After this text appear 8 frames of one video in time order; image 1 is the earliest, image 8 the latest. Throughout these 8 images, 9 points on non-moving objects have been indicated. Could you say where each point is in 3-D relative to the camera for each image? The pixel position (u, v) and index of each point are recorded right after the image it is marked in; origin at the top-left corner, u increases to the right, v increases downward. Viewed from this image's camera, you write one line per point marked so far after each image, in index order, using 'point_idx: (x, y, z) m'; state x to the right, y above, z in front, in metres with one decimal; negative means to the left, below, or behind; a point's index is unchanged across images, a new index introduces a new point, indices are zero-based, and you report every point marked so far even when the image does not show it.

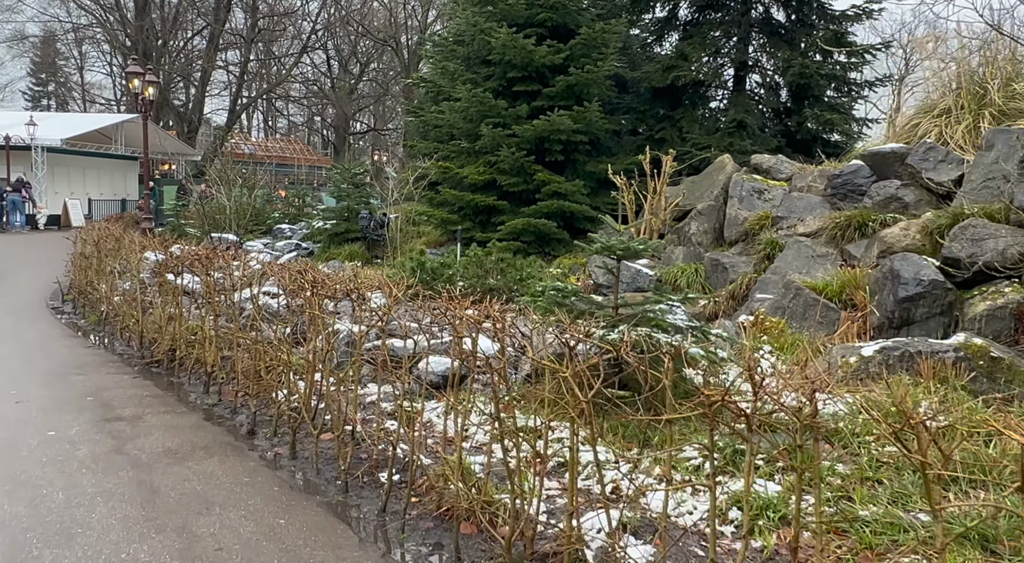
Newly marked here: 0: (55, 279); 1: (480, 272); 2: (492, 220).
0: (-7.4, 0.0, +12.7) m
1: (-0.4, +0.1, +9.6) m
2: (-0.3, +1.0, +12.5) m
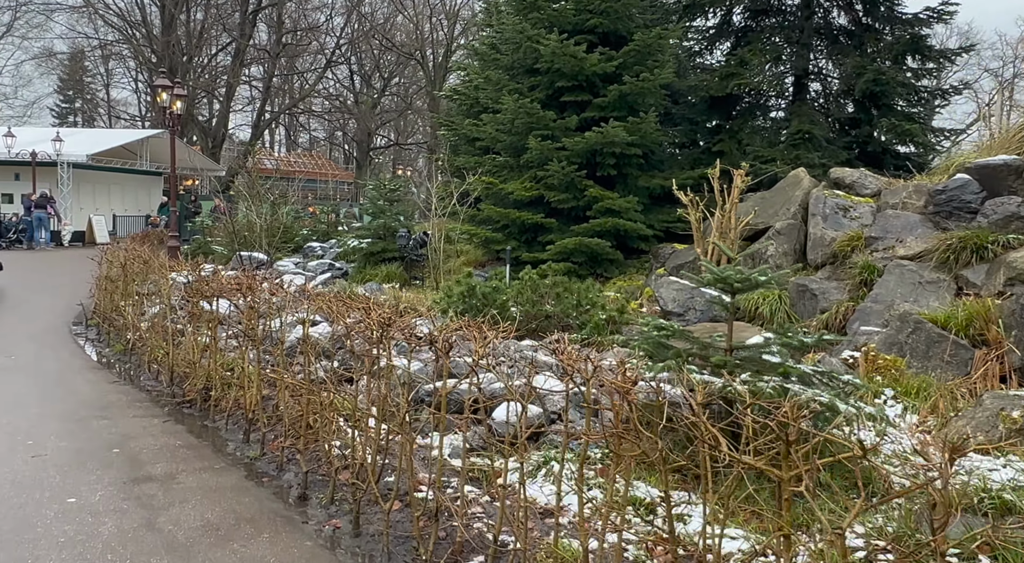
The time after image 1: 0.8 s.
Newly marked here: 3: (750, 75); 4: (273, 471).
0: (-6.7, -0.3, +12.0) m
1: (+0.3, -0.2, +8.8) m
2: (+0.4, +0.6, +11.8) m
3: (+3.6, +3.1, +11.8) m
4: (-1.5, -1.2, +5.0) m
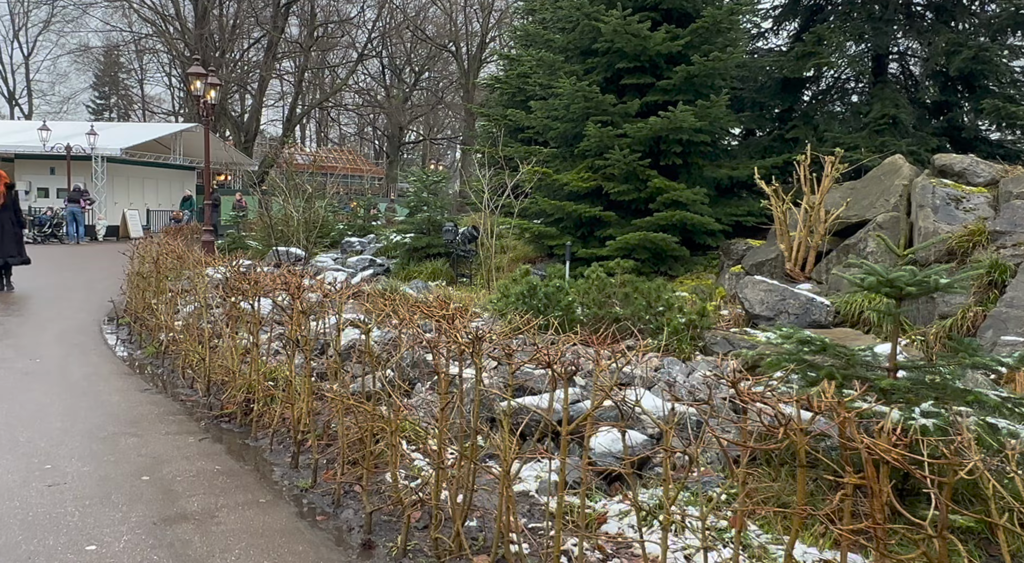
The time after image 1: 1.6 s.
0: (-5.9, -0.3, +11.4) m
1: (+0.9, -0.2, +8.0) m
2: (+1.2, +0.7, +10.9) m
3: (+4.4, +3.2, +10.8) m
4: (-1.0, -1.2, +4.2) m
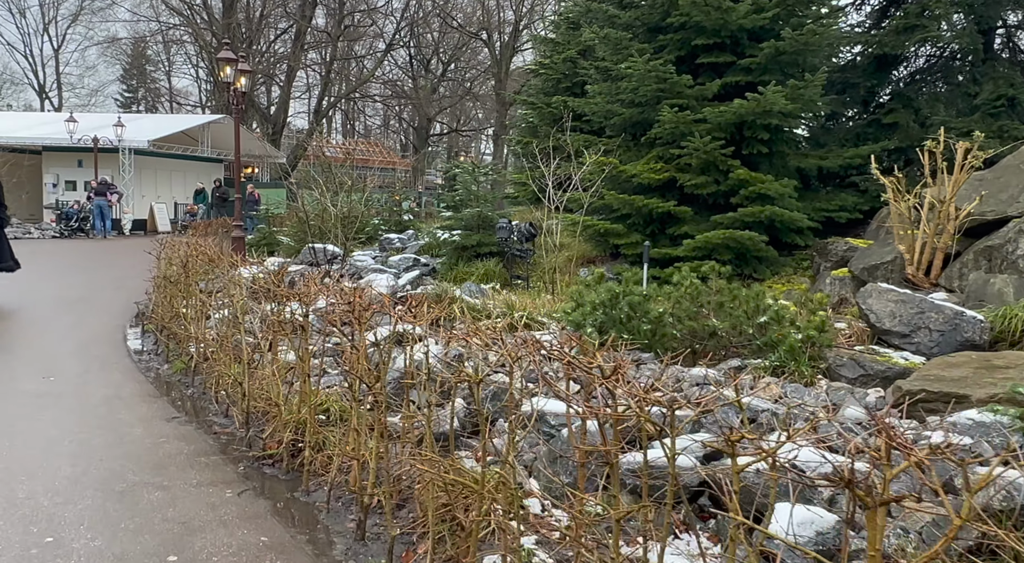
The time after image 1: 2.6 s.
0: (-5.1, -0.3, +10.5) m
1: (+1.6, -0.2, +6.9) m
2: (+2.0, +0.6, +9.8) m
3: (+5.2, +3.1, +9.6) m
4: (-0.4, -1.3, +3.2) m
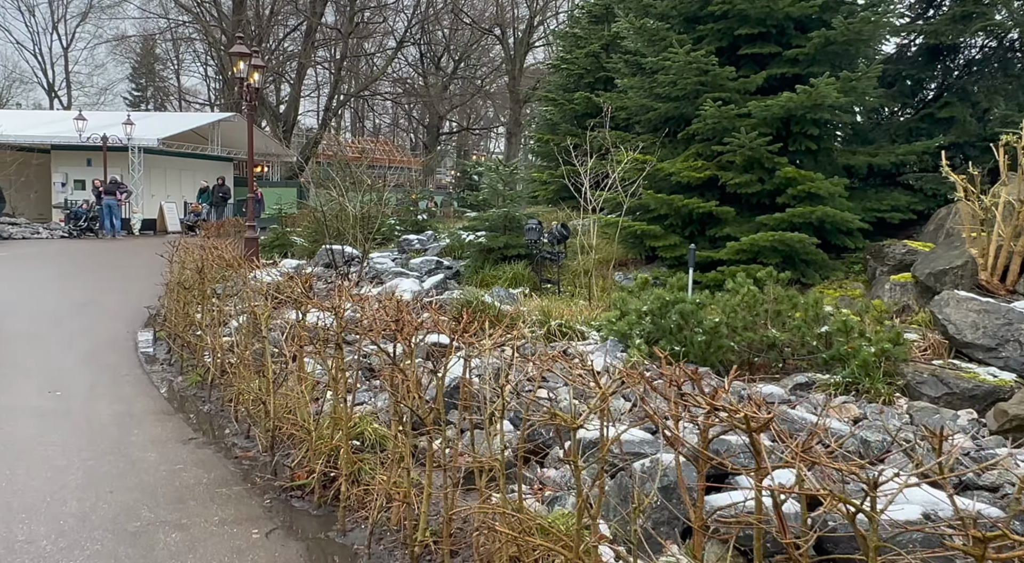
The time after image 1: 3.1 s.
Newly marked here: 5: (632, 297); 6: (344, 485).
0: (-4.7, -0.3, +10.1) m
1: (+2.0, -0.3, +6.3) m
2: (+2.3, +0.6, +9.3) m
3: (+5.6, +3.1, +9.0) m
4: (-0.1, -1.4, +2.6) m
5: (+1.1, -0.1, +7.1) m
6: (-0.9, -1.1, +4.1) m
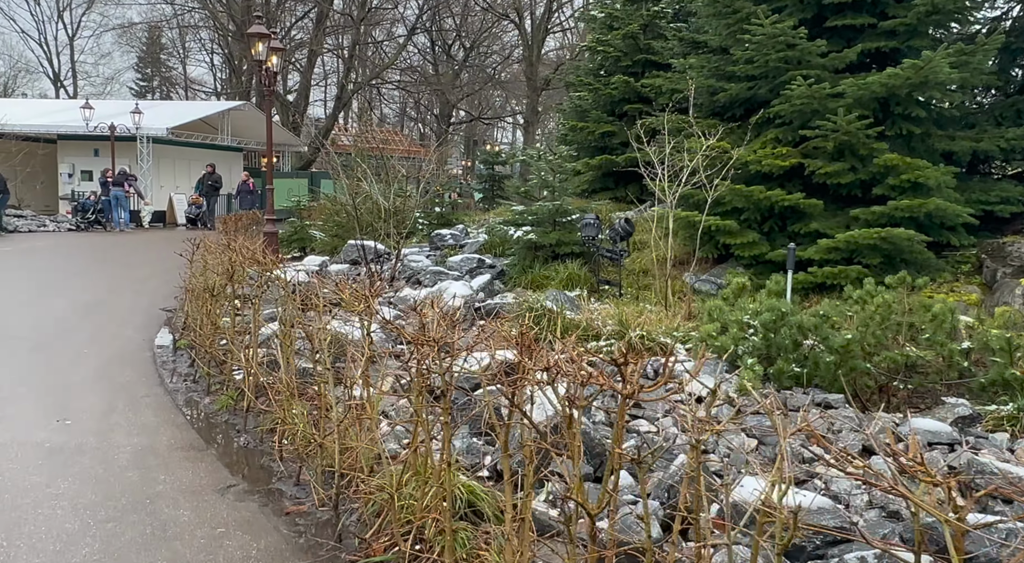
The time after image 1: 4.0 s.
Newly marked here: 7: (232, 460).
0: (-4.1, -0.3, +9.1) m
1: (+2.6, -0.3, +5.3) m
2: (+3.0, +0.6, +8.3) m
3: (+6.2, +3.0, +7.9) m
4: (+0.5, -1.5, +1.7) m
5: (+1.7, -0.2, +6.2) m
6: (-0.3, -1.1, +3.1) m
7: (-1.7, -1.1, +4.7) m
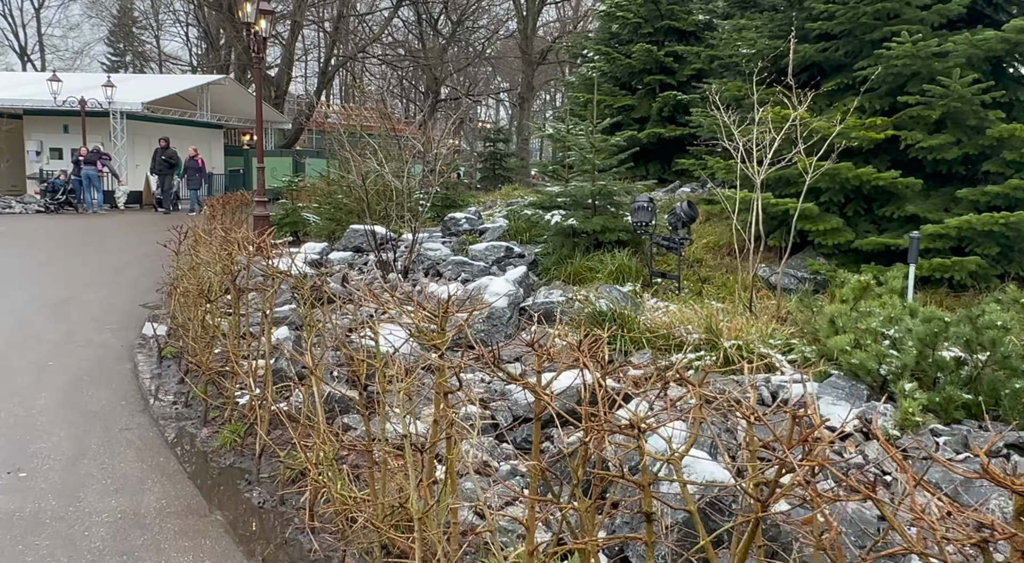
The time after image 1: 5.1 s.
0: (-3.7, -0.3, +7.8) m
1: (+3.1, -0.4, +4.2) m
2: (+3.4, +0.6, +7.1) m
3: (+6.6, +3.1, +6.8) m
4: (+1.1, -1.6, +0.5) m
5: (+2.2, -0.2, +5.0) m
6: (+0.3, -1.2, +1.9) m
7: (-1.2, -1.1, +3.5) m
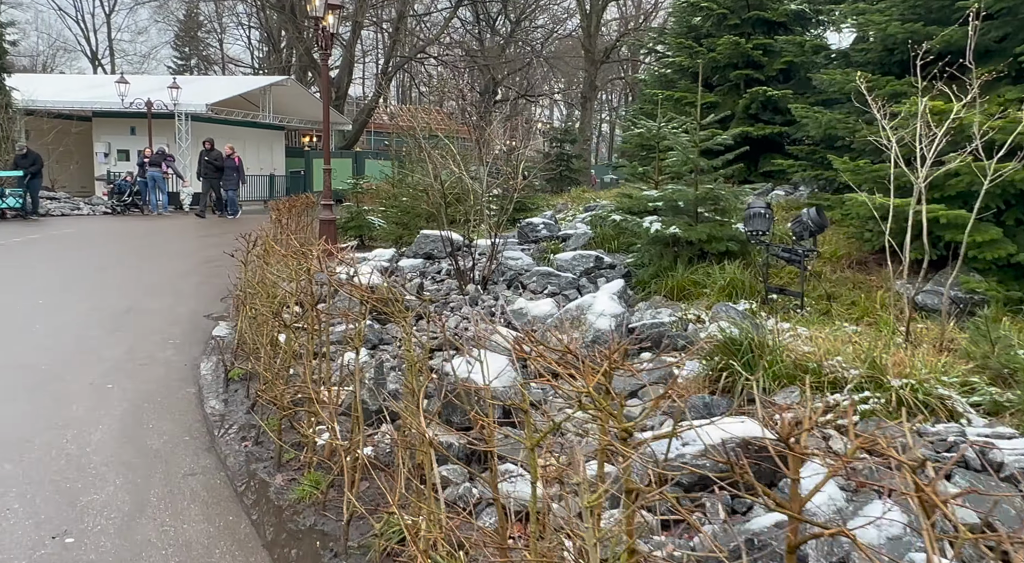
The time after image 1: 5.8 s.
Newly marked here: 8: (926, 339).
0: (-2.8, -0.4, +7.2) m
1: (+3.7, -0.5, +3.2) m
2: (+4.2, +0.5, +6.0) m
3: (+7.4, +2.9, +5.5) m
4: (+1.4, -1.7, -0.4) m
5: (+2.9, -0.3, +4.0) m
6: (+0.7, -1.4, +1.1) m
7: (-0.6, -1.3, +2.7) m
8: (+2.8, -0.4, +5.3) m
